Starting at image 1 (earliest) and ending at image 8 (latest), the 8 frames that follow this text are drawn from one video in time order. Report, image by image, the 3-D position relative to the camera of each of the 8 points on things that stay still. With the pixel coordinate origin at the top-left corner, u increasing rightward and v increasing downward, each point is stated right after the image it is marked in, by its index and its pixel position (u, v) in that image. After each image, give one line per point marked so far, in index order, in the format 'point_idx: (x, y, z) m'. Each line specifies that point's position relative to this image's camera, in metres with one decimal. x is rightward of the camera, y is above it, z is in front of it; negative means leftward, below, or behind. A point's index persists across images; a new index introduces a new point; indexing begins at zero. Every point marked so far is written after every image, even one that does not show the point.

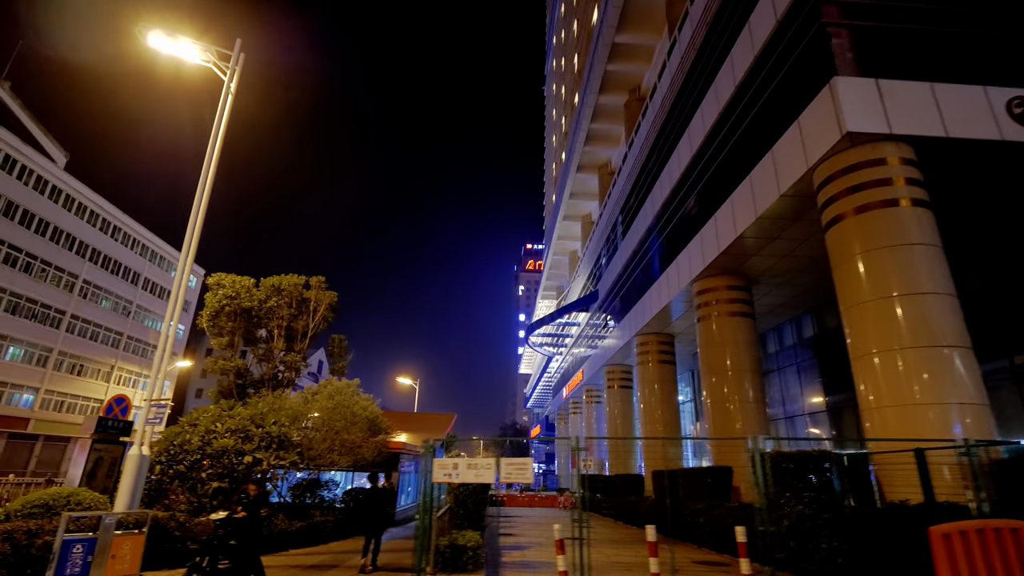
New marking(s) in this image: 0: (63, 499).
0: (-7.9, -3.8, +9.1) m
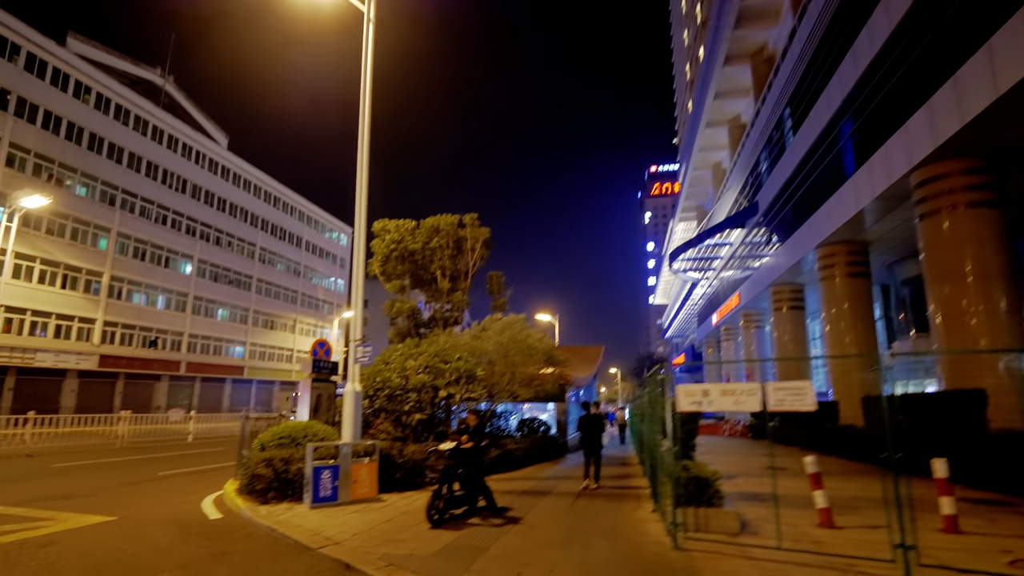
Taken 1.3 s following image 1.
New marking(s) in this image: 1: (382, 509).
0: (-4.0, -2.8, +9.9) m
1: (-2.1, -3.7, +8.5) m
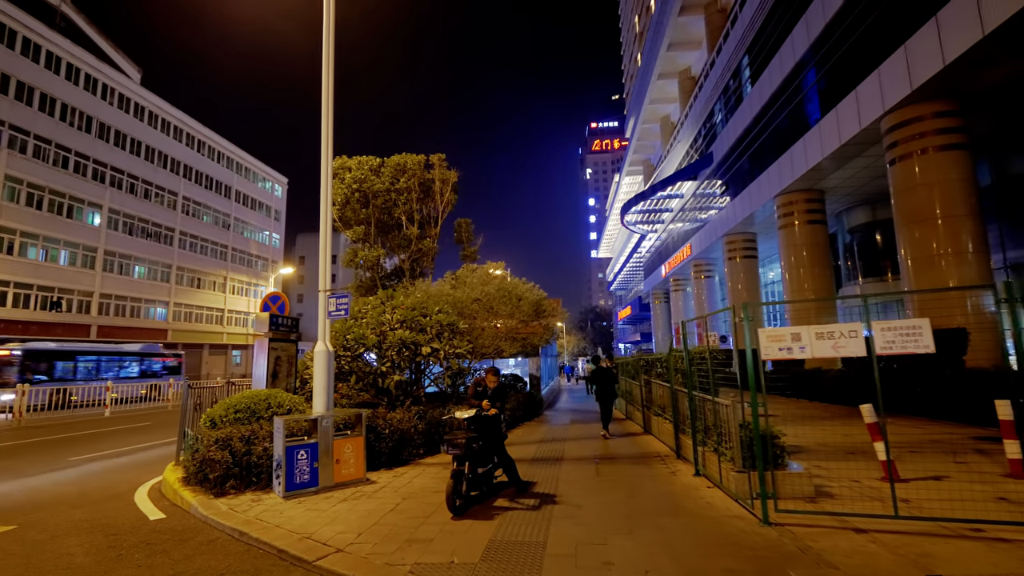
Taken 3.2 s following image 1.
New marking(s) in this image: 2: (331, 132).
0: (-3.9, -1.8, +8.0) m
1: (-1.8, -2.8, +6.9) m
2: (-3.5, +2.8, +9.6) m
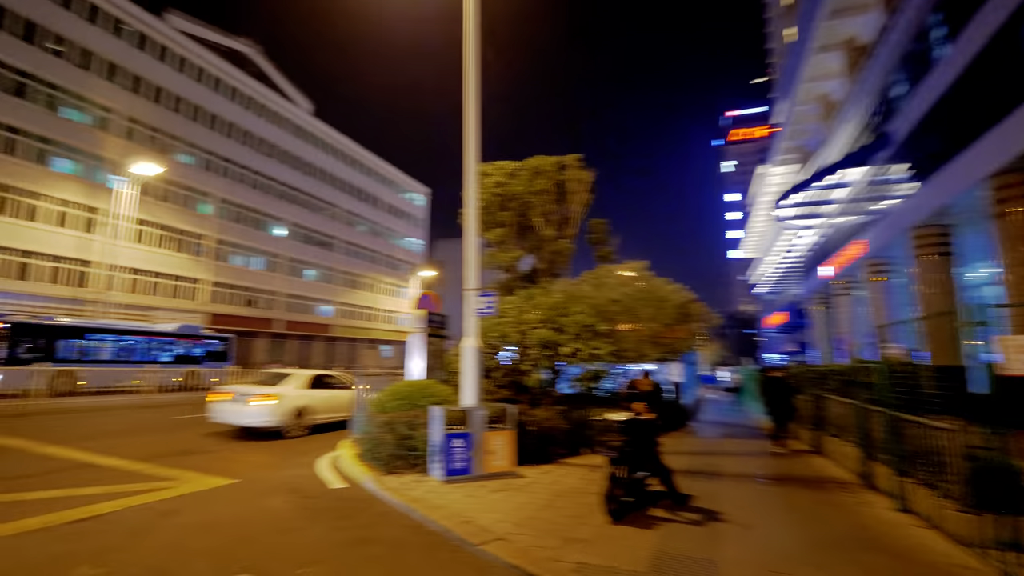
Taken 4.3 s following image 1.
0: (-1.5, -1.7, +8.5) m
1: (+0.2, -2.7, +6.9) m
2: (-0.7, +2.9, +10.0) m
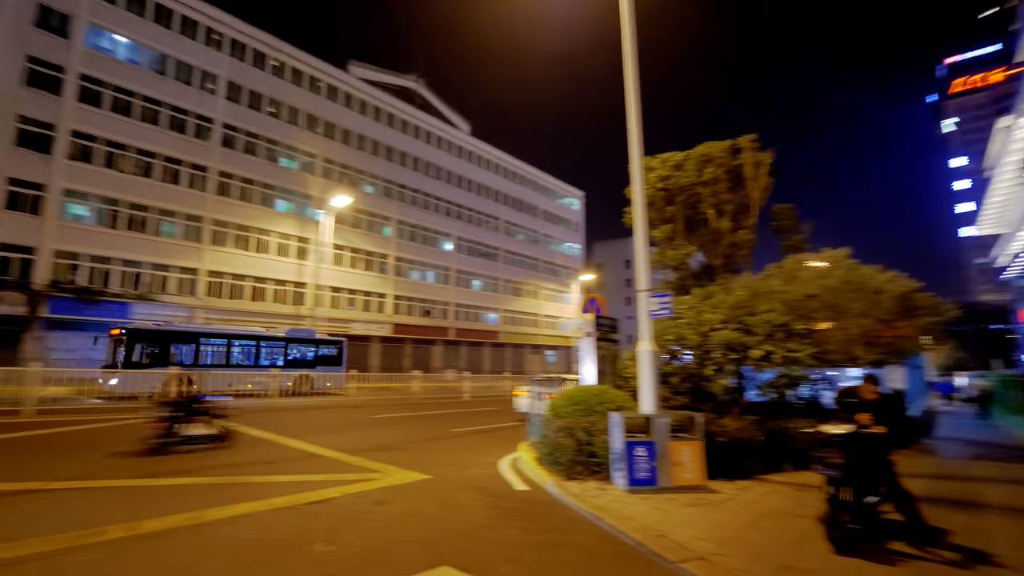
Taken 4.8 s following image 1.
0: (+1.3, -1.8, +8.3) m
1: (+2.6, -2.7, +6.3) m
2: (+2.4, +2.9, +9.6) m
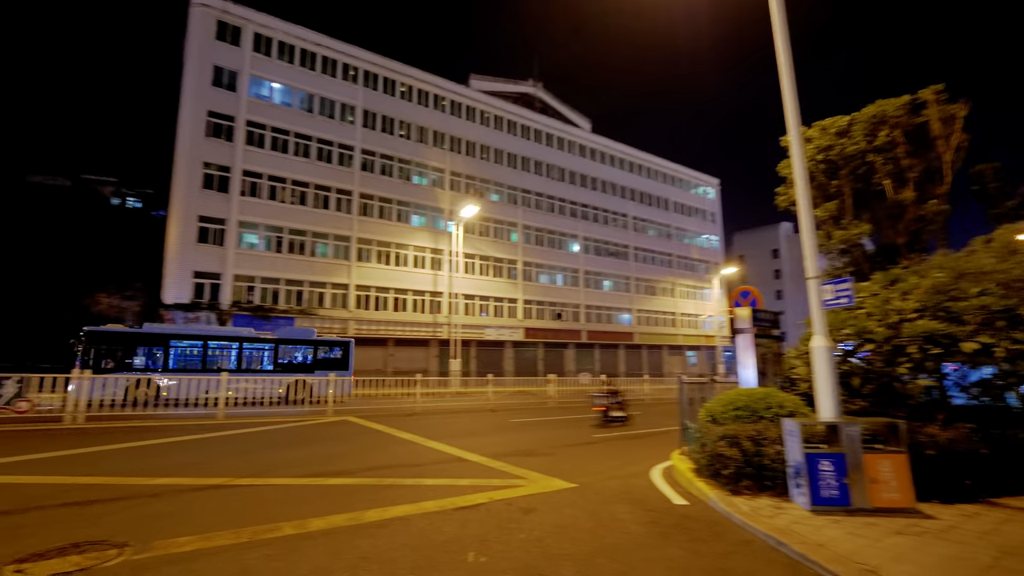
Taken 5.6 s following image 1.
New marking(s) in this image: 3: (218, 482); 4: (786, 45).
0: (+3.5, -1.6, +7.3) m
1: (+4.3, -2.4, +4.9) m
2: (+4.6, +3.1, +8.3) m
3: (-4.4, -2.9, +7.6) m
4: (+4.5, +4.0, +8.4) m
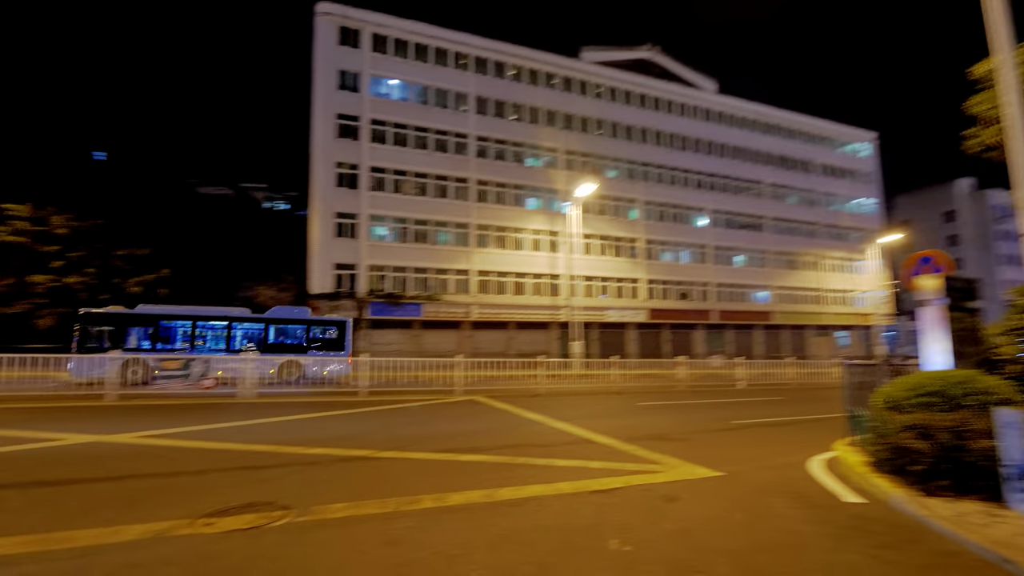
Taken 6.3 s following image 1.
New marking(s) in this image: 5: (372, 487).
0: (+5.2, -1.1, +5.9) m
1: (+5.5, -2.0, +3.5) m
2: (+6.4, +3.6, +6.6) m
3: (-2.4, -2.6, +8.0) m
4: (+6.3, +4.6, +6.7) m
5: (-1.8, -2.5, +6.4) m
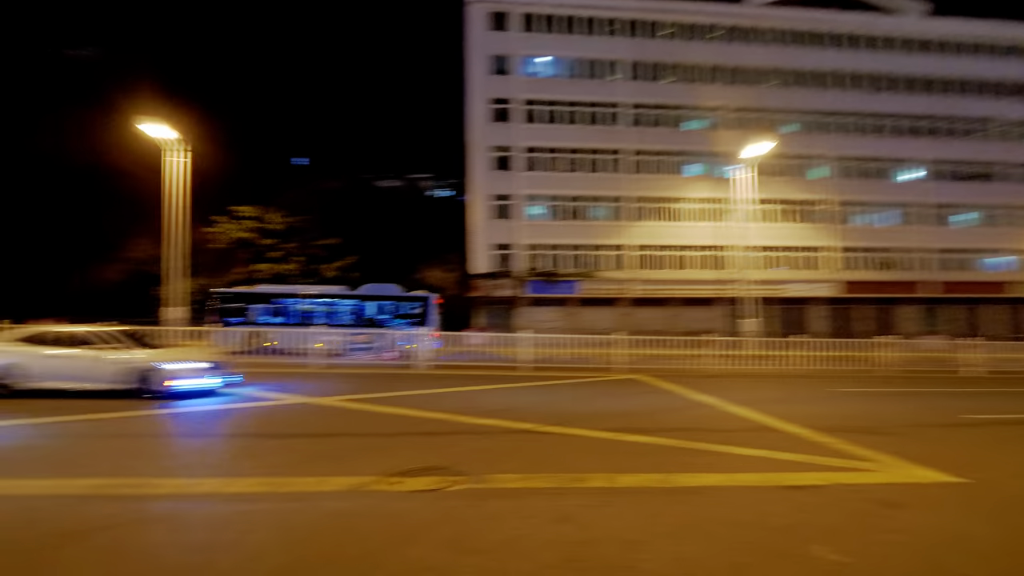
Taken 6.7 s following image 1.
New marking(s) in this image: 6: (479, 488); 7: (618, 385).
0: (+6.9, -0.7, +3.9) m
1: (+6.5, -1.7, +1.5) m
2: (+8.0, +4.1, +4.0) m
3: (+0.3, -2.2, +8.2) m
4: (+7.9, +5.0, +4.1) m
5: (+0.4, -2.2, +6.4) m
6: (-0.4, -2.2, +5.5) m
7: (+2.6, -2.4, +12.4) m
